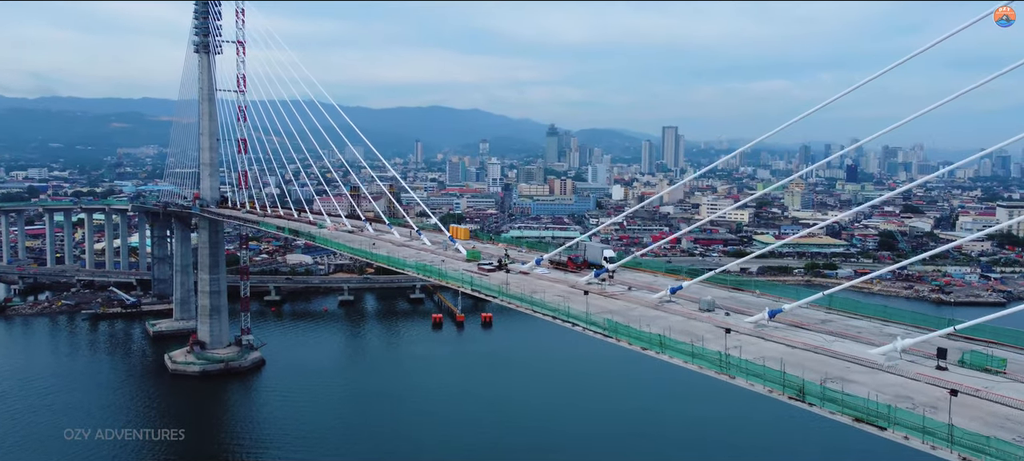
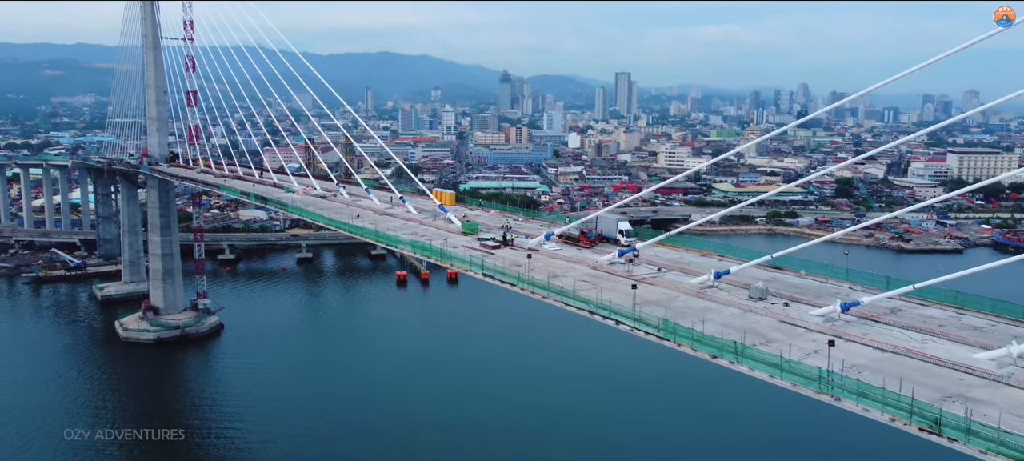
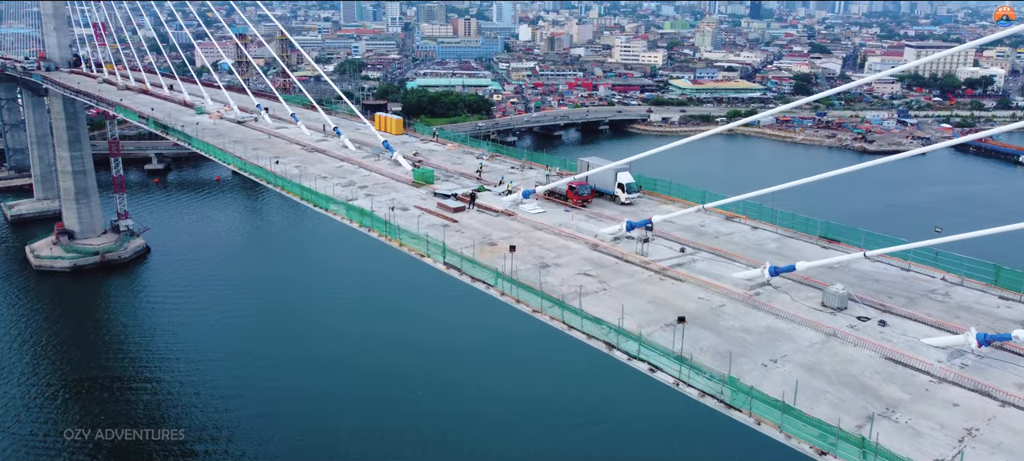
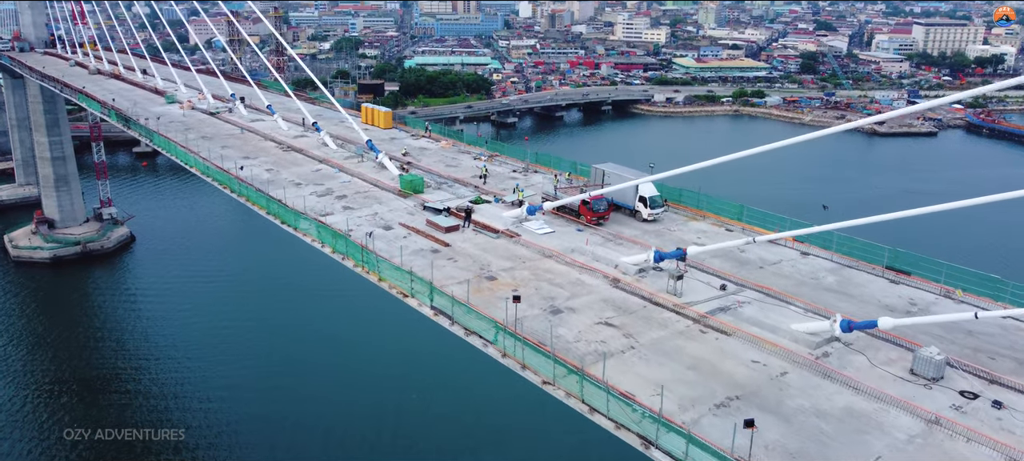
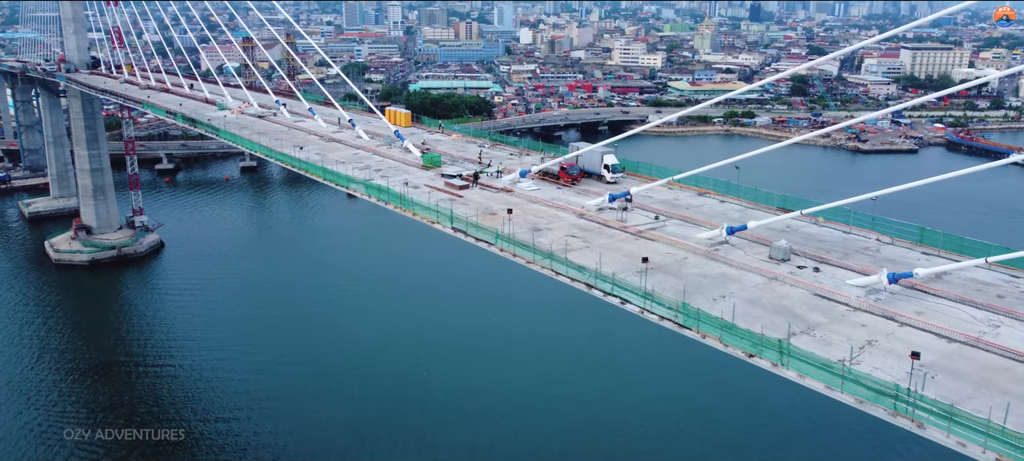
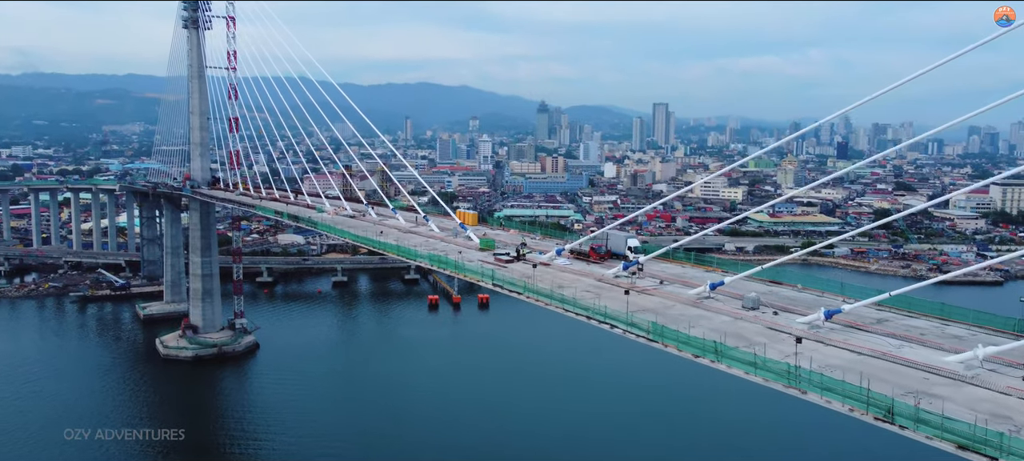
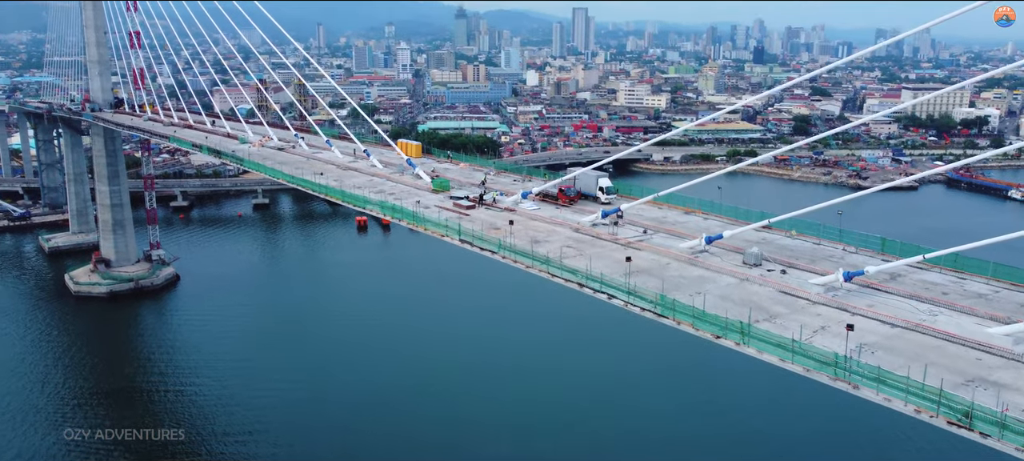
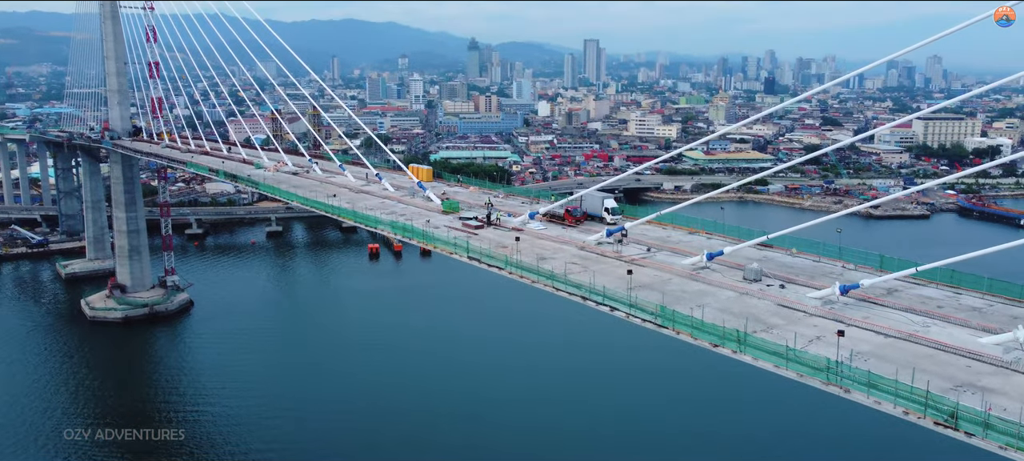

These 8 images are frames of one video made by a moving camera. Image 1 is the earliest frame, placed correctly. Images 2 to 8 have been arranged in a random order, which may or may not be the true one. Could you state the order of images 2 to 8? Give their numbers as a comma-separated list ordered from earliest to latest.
6, 2, 8, 7, 5, 3, 4
